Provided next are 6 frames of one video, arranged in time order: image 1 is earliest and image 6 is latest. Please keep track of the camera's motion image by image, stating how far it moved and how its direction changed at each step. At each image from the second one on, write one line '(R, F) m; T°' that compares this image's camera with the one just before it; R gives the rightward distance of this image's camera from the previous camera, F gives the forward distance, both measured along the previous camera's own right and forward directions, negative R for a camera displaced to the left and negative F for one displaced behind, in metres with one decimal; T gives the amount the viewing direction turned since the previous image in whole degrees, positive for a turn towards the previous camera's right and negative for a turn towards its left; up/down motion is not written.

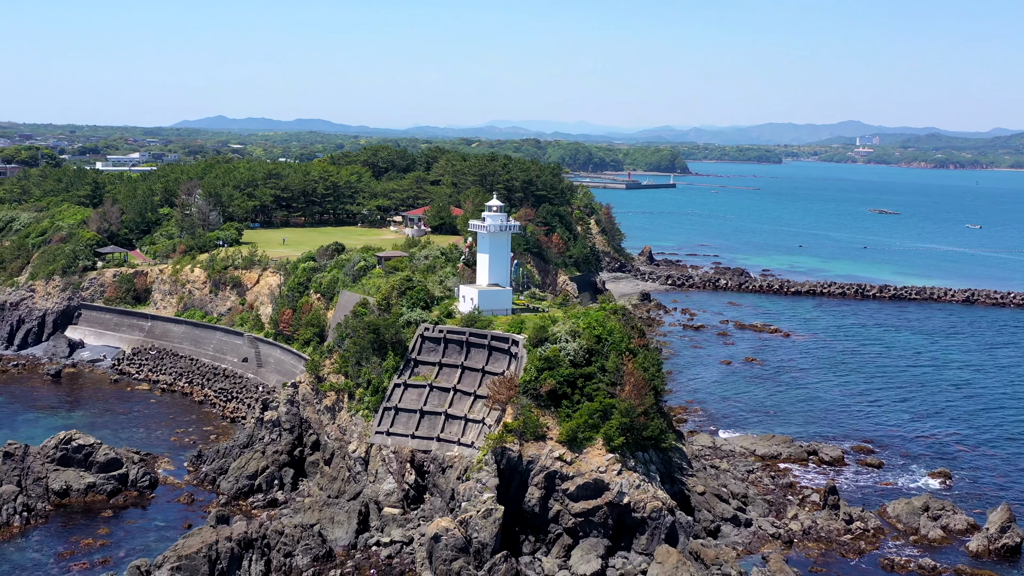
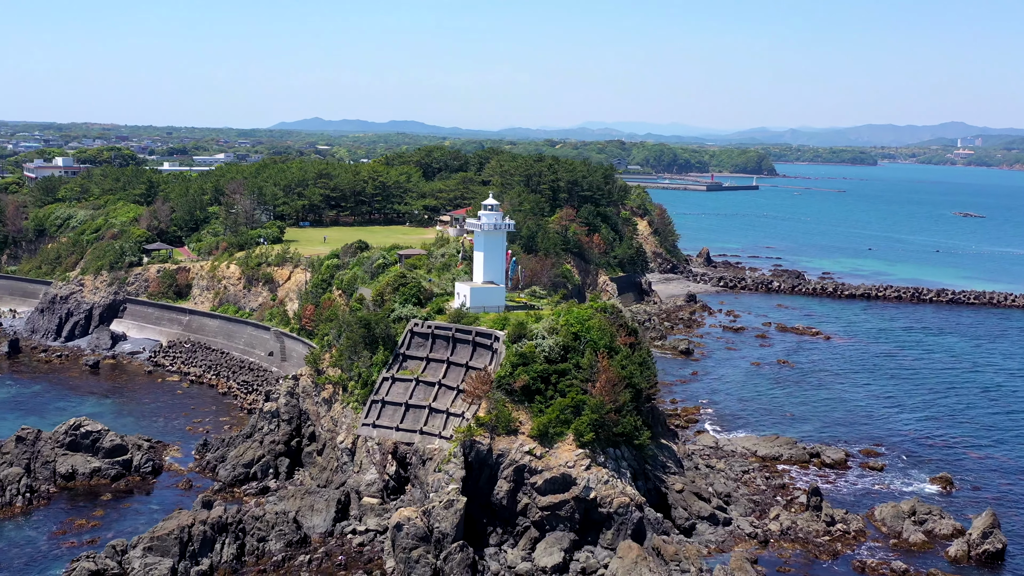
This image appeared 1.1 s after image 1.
(+2.9, -0.4) m; -4°
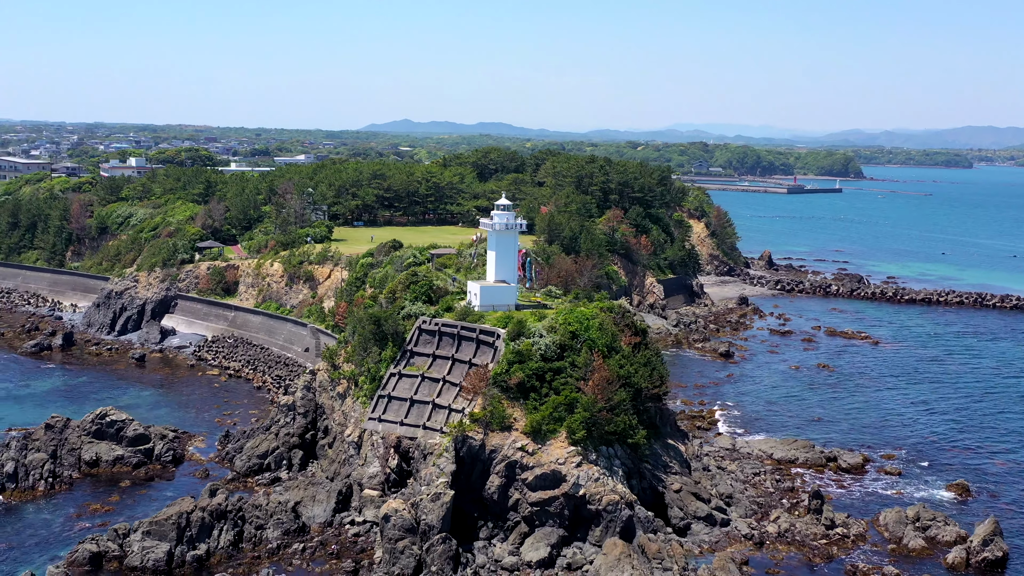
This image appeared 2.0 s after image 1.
(+2.3, -0.3) m; -4°
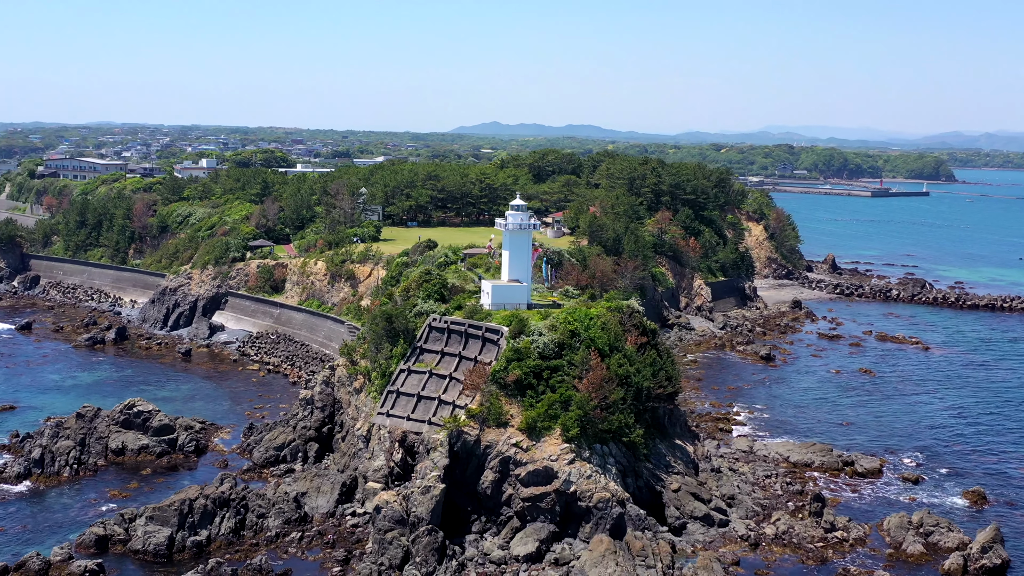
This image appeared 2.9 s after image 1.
(+2.3, -0.4) m; -4°
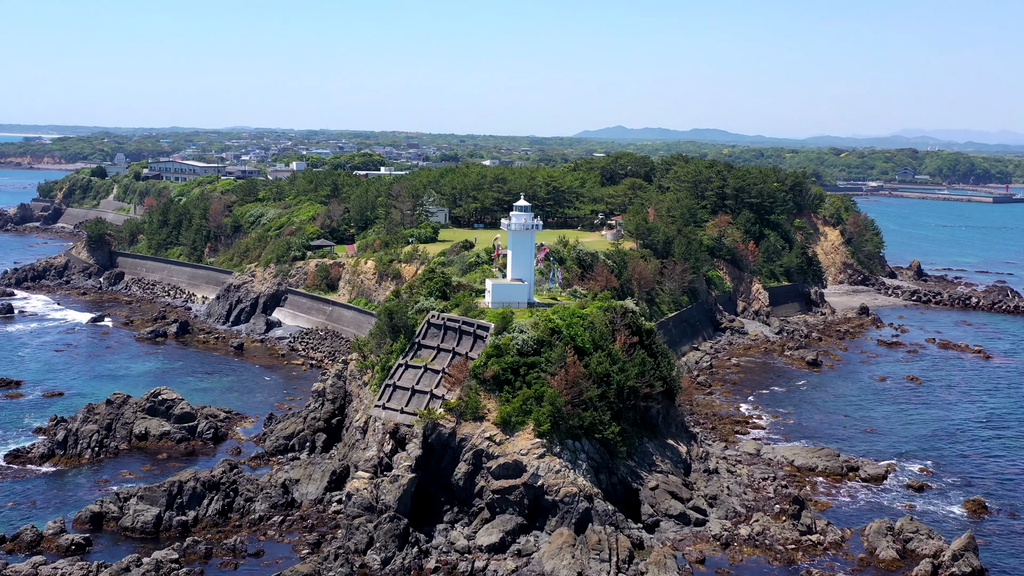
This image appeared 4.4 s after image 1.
(+3.7, -0.5) m; -6°
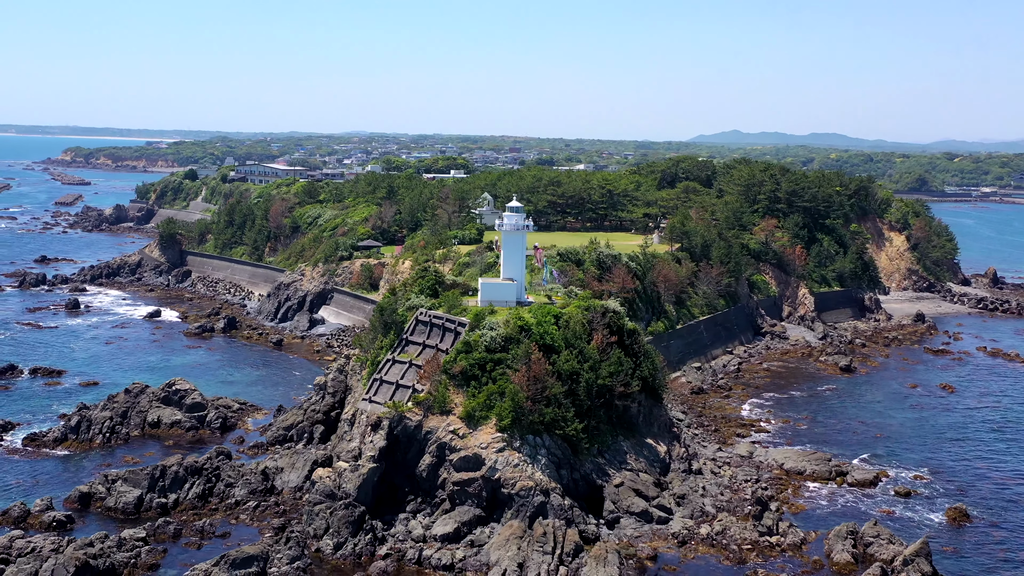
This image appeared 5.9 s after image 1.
(+3.8, -0.5) m; -6°
